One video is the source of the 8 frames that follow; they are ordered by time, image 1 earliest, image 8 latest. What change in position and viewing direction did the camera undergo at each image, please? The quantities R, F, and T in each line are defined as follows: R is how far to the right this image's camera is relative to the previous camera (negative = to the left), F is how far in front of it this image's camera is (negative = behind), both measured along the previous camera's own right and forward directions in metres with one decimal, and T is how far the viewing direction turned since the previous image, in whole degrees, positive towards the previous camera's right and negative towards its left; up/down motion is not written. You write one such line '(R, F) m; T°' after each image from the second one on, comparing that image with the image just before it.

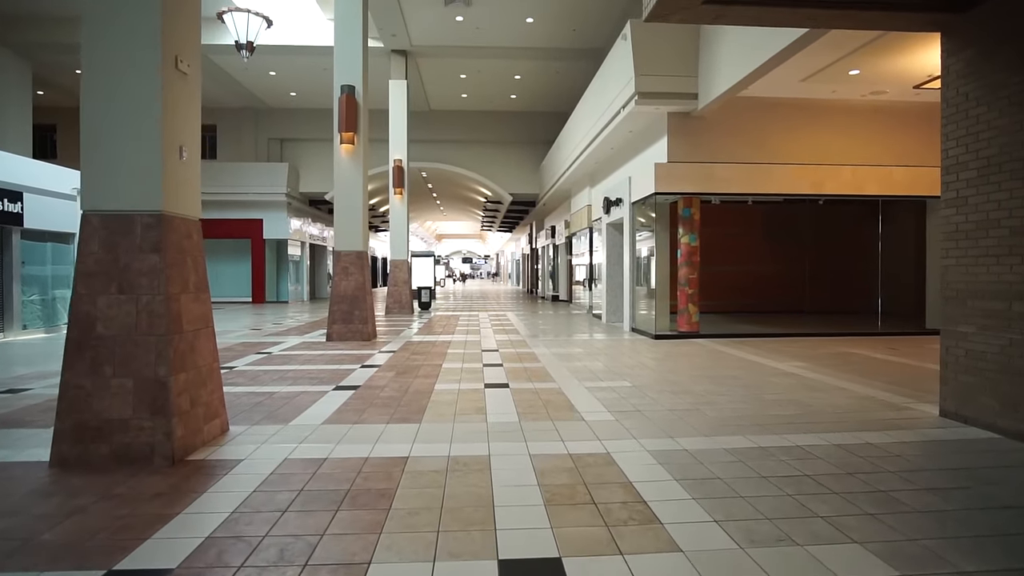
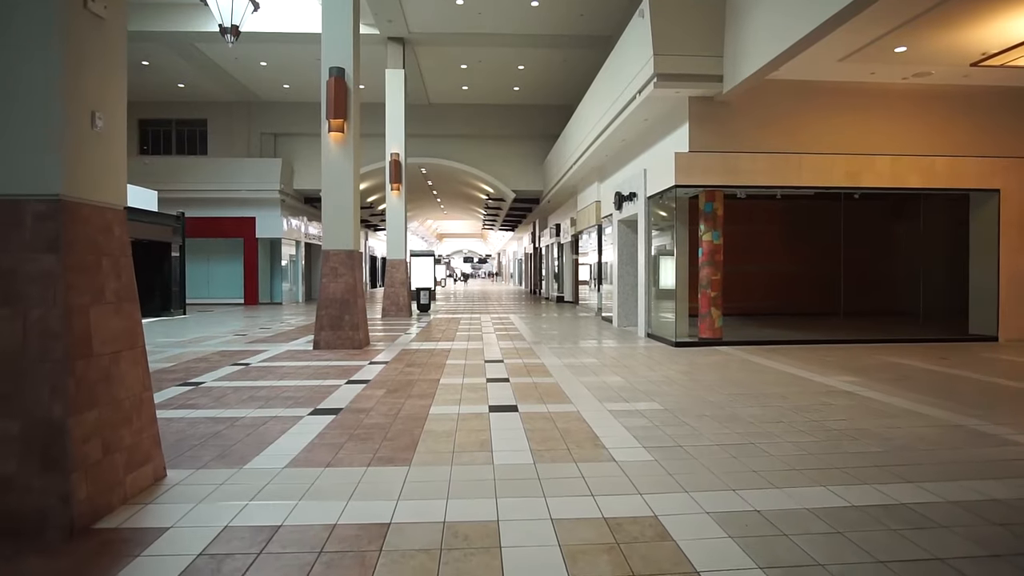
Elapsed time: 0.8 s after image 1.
(-0.1, +1.0) m; 0°
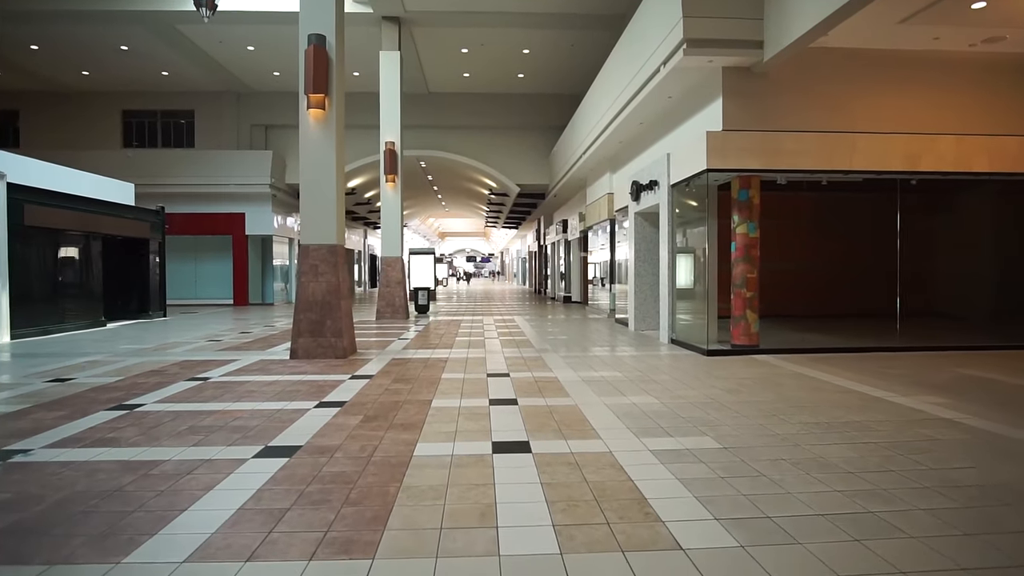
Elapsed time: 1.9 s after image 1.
(-0.1, +1.3) m; 0°
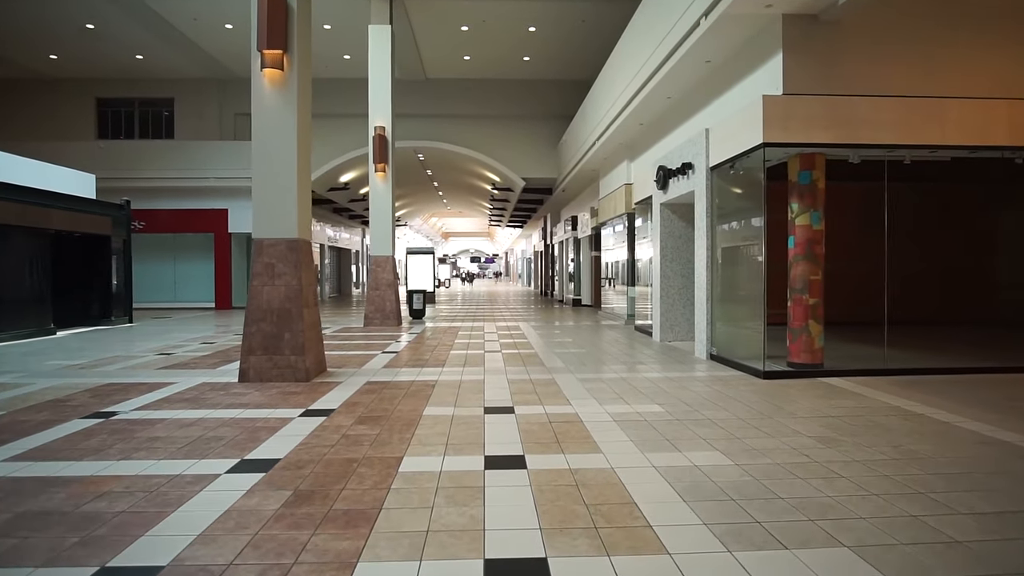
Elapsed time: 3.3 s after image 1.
(0.0, +1.8) m; 0°
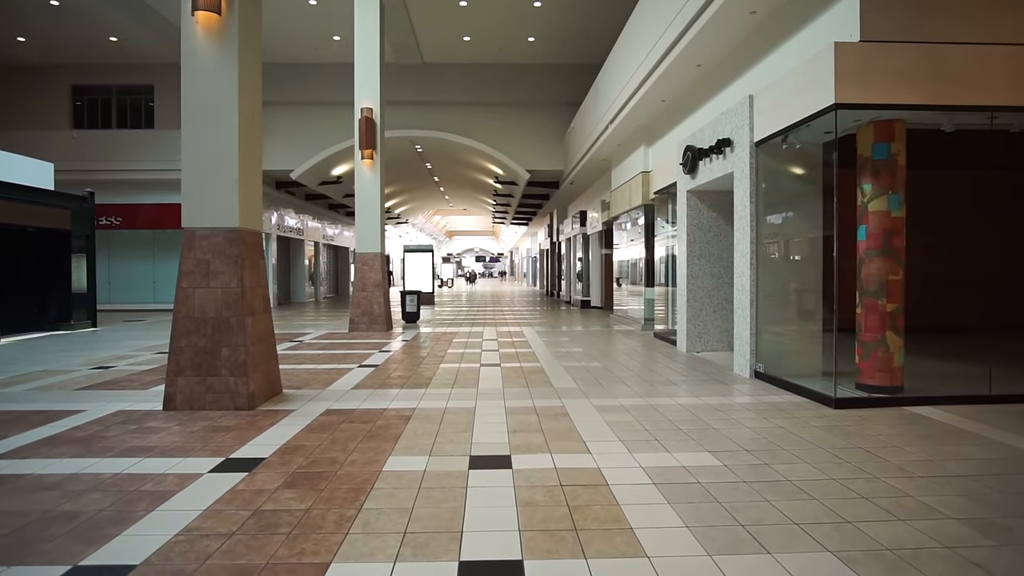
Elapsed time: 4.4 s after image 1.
(+0.1, +1.5) m; -1°
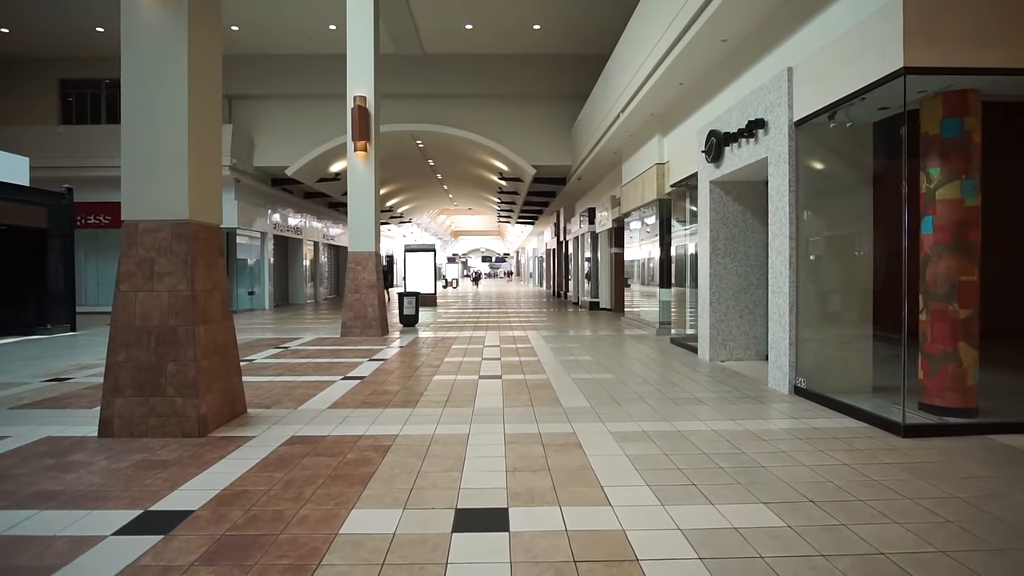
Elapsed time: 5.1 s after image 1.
(+0.1, +0.9) m; -1°
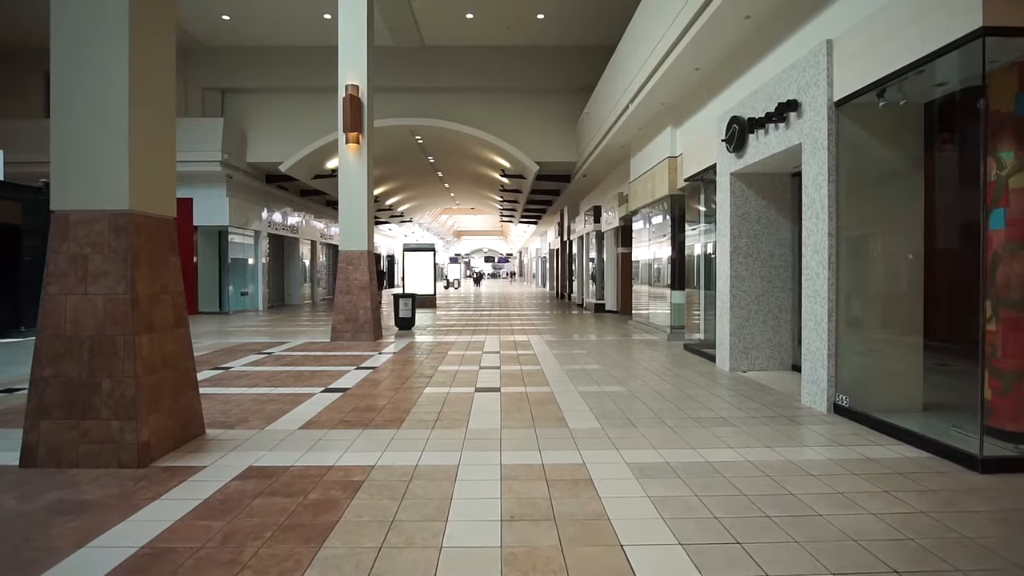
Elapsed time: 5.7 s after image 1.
(0.0, +0.7) m; 0°
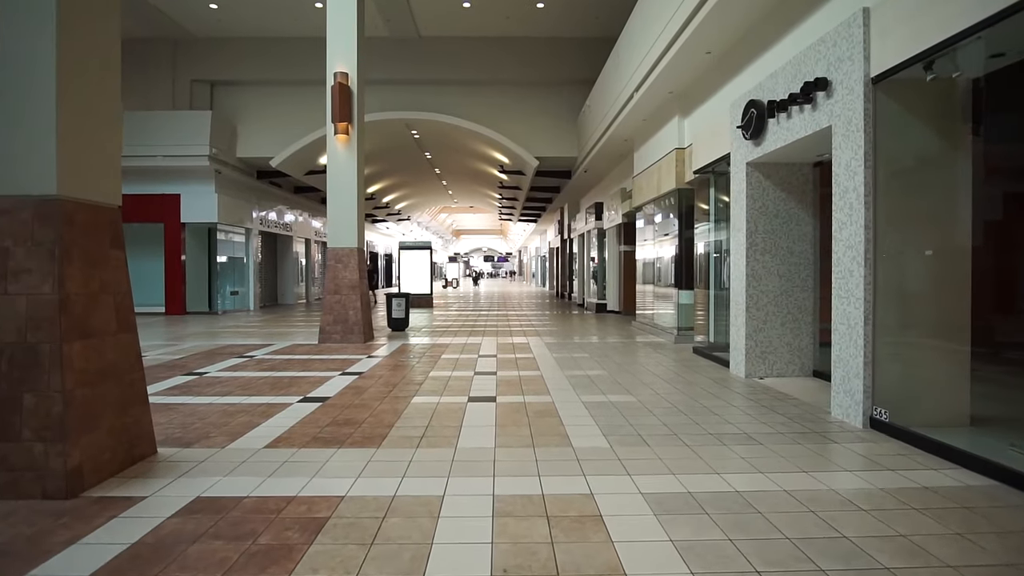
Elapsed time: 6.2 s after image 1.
(0.0, +0.6) m; 0°
